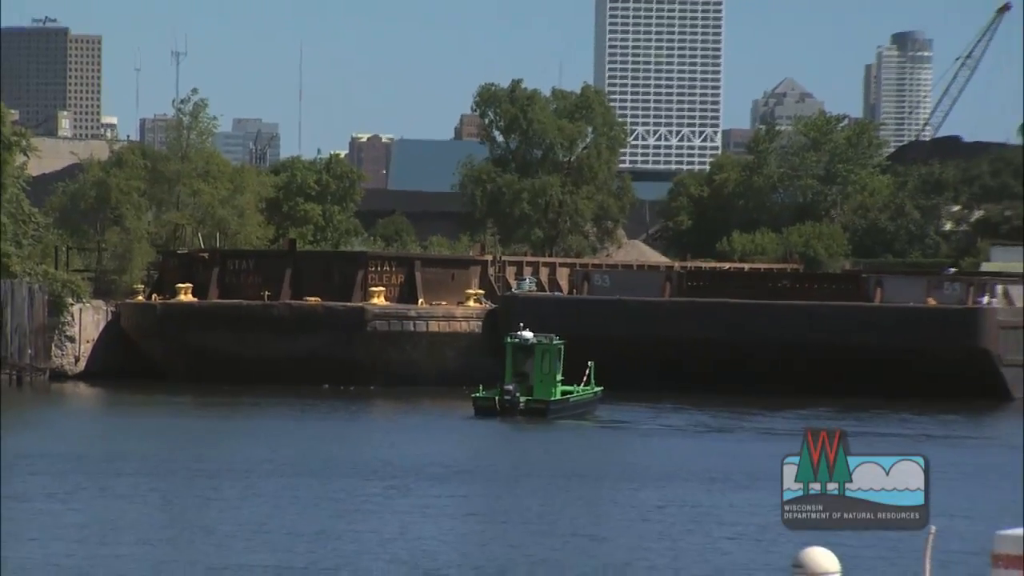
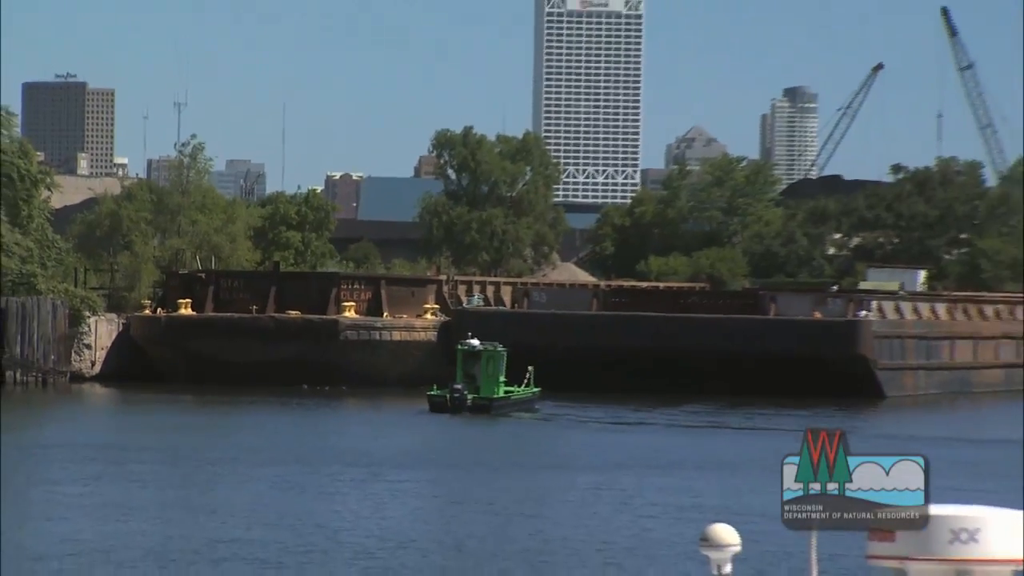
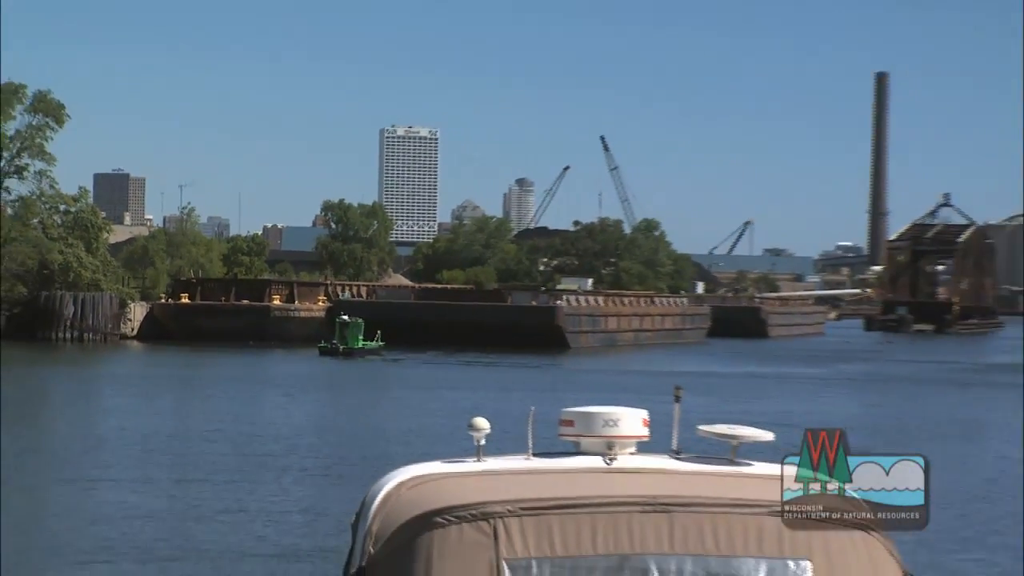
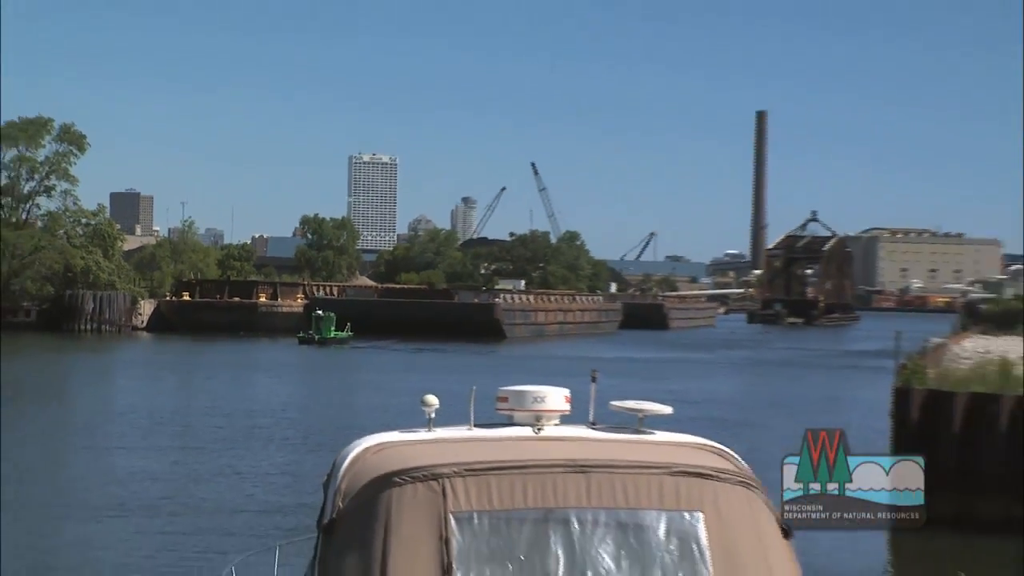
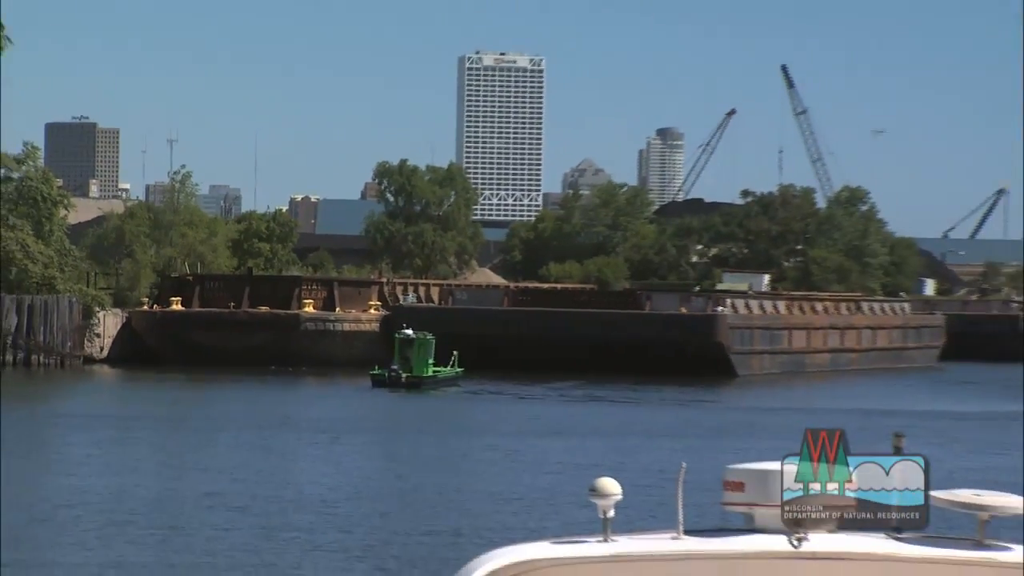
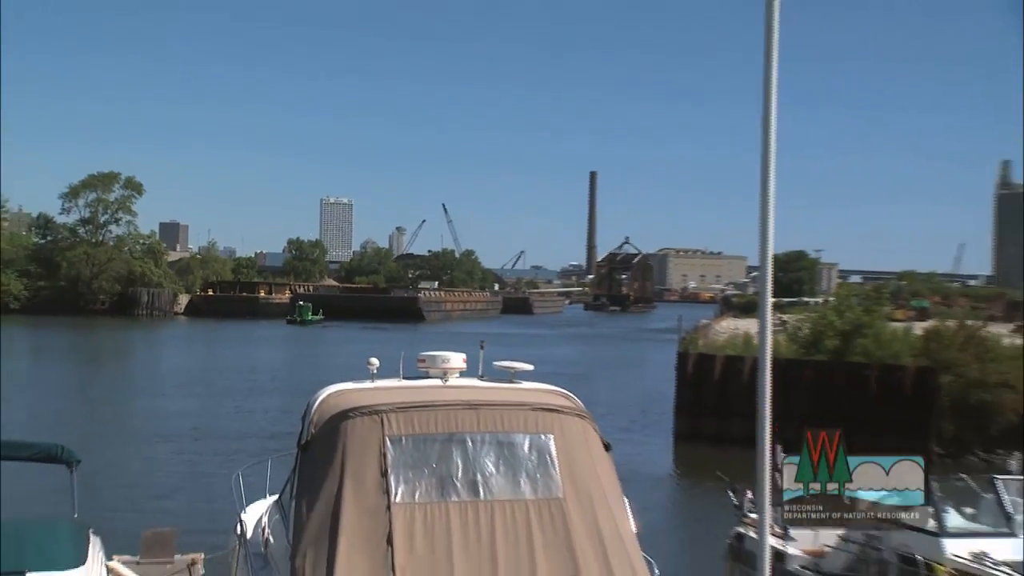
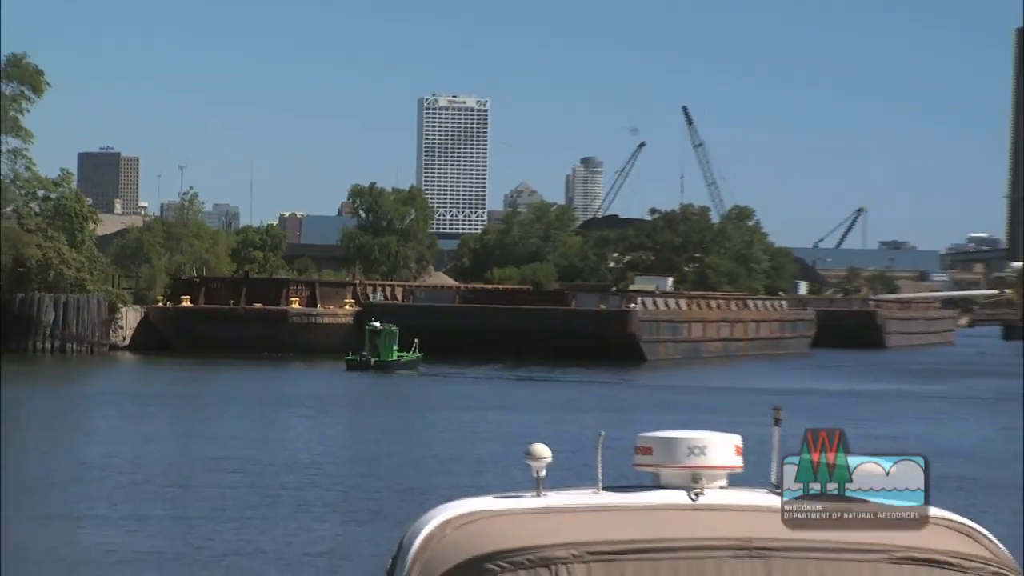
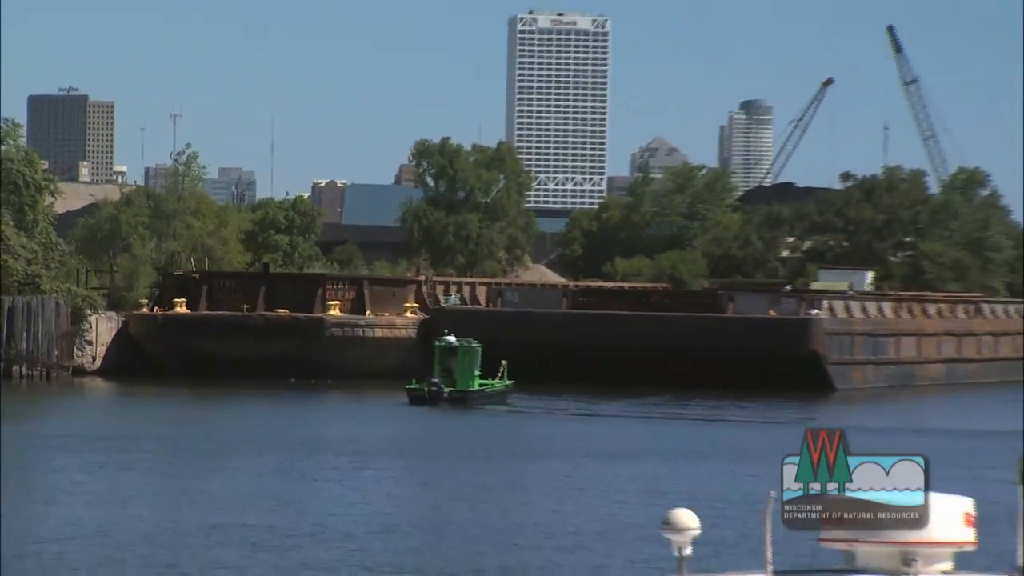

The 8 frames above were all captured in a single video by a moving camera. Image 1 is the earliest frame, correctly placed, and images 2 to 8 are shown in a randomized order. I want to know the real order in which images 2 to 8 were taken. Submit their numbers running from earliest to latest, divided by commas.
2, 8, 5, 7, 3, 4, 6
